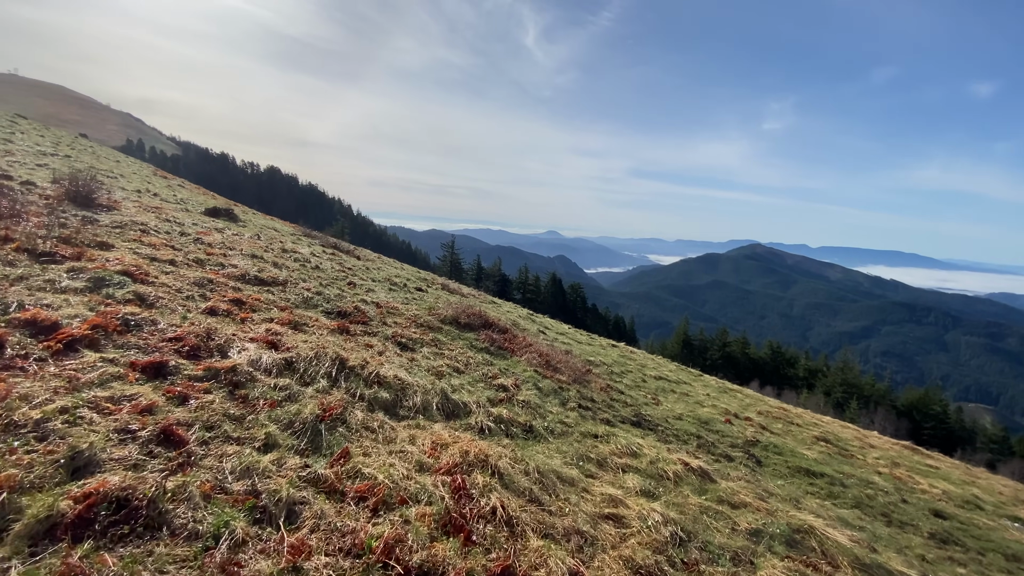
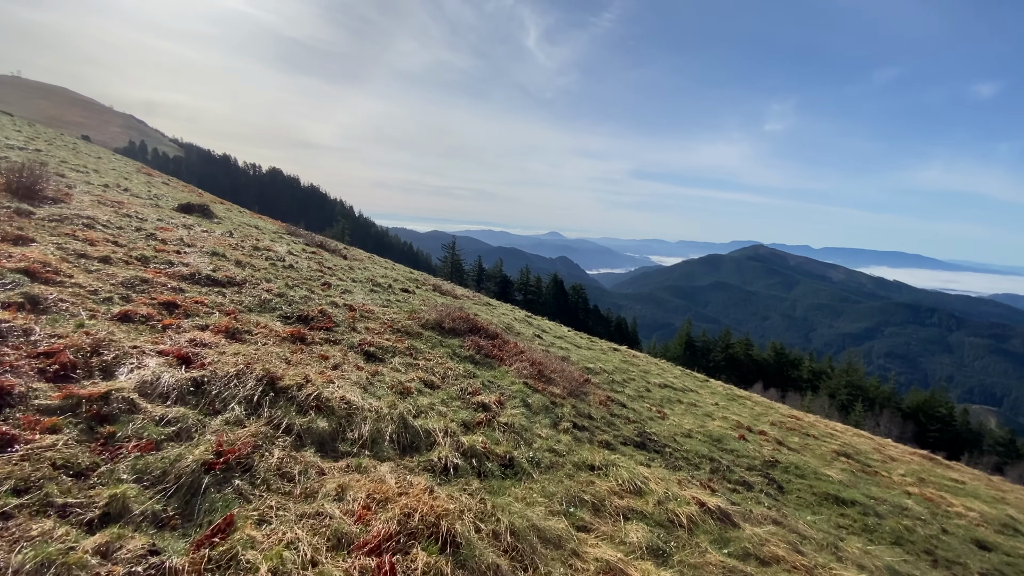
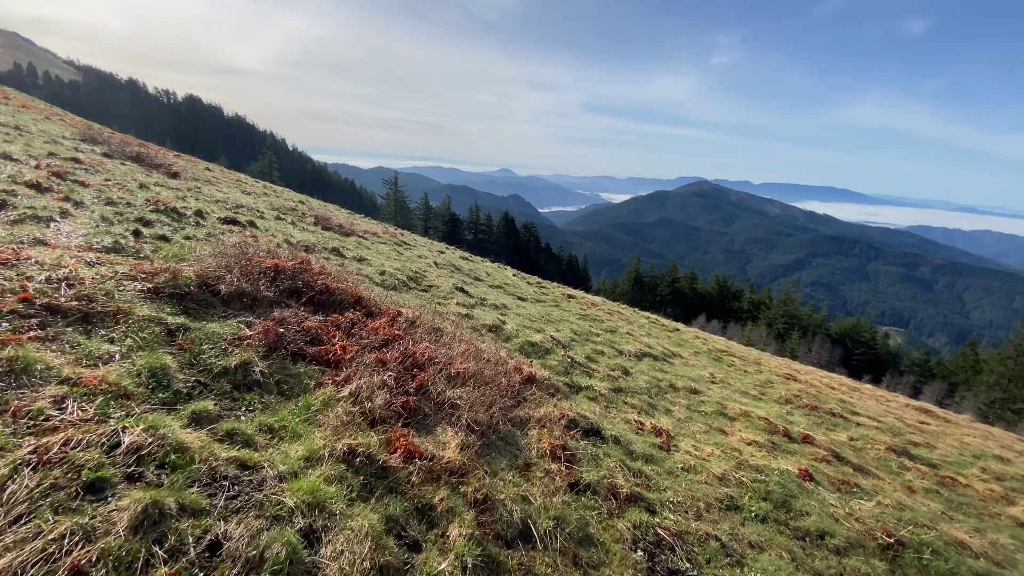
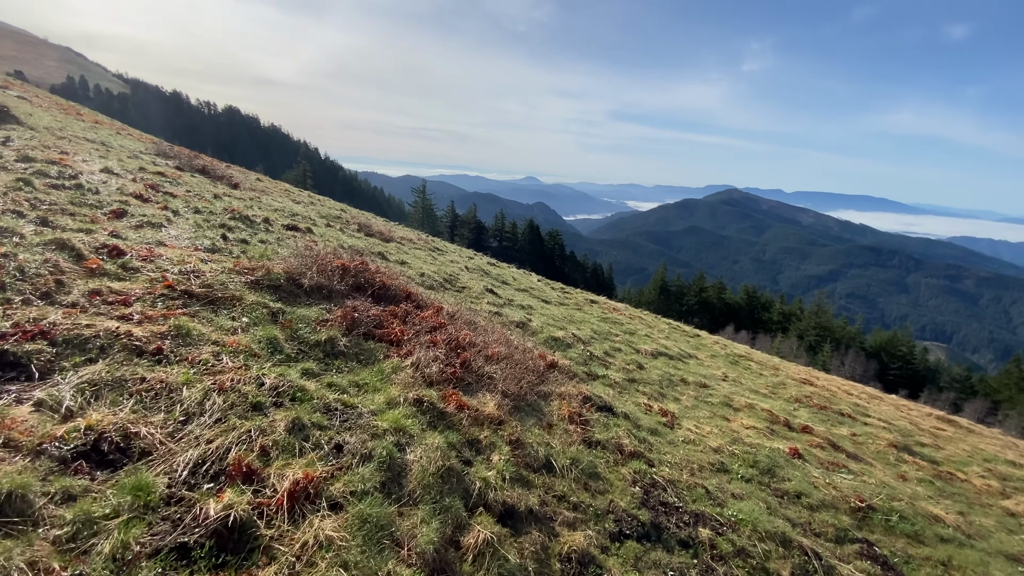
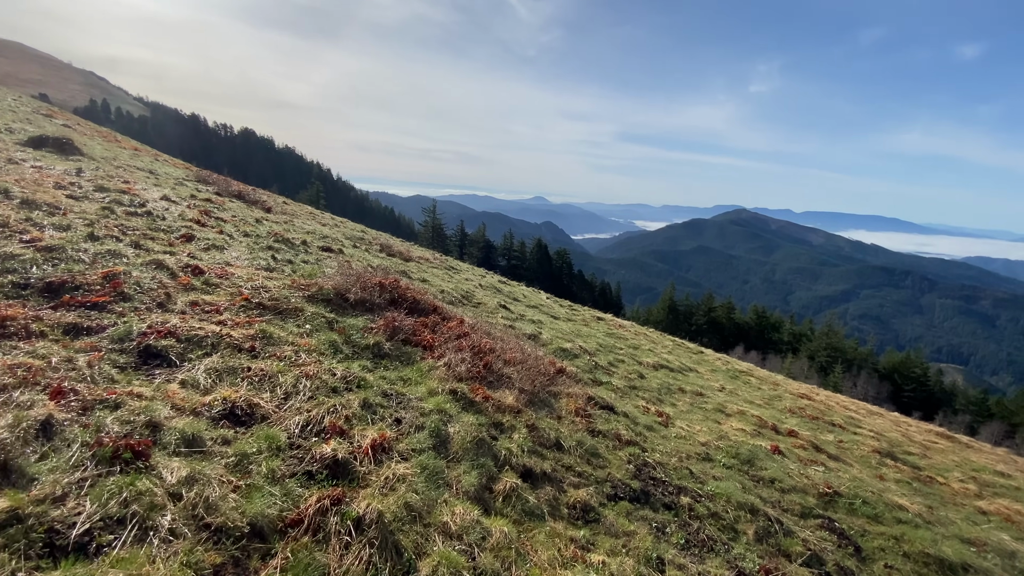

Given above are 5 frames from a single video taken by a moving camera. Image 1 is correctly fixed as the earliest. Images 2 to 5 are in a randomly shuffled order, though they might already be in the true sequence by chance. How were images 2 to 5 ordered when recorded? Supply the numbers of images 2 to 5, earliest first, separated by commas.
2, 5, 4, 3
